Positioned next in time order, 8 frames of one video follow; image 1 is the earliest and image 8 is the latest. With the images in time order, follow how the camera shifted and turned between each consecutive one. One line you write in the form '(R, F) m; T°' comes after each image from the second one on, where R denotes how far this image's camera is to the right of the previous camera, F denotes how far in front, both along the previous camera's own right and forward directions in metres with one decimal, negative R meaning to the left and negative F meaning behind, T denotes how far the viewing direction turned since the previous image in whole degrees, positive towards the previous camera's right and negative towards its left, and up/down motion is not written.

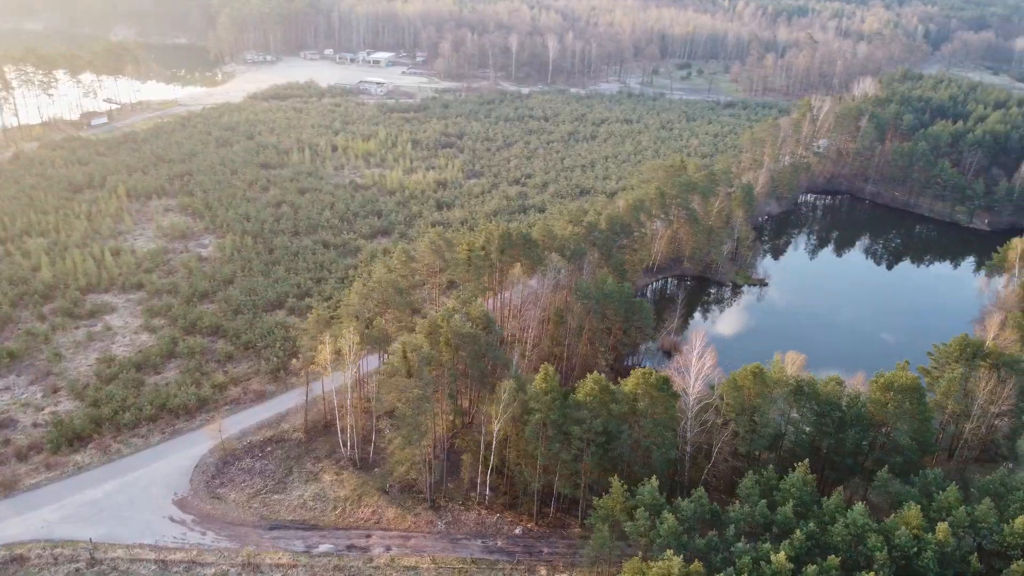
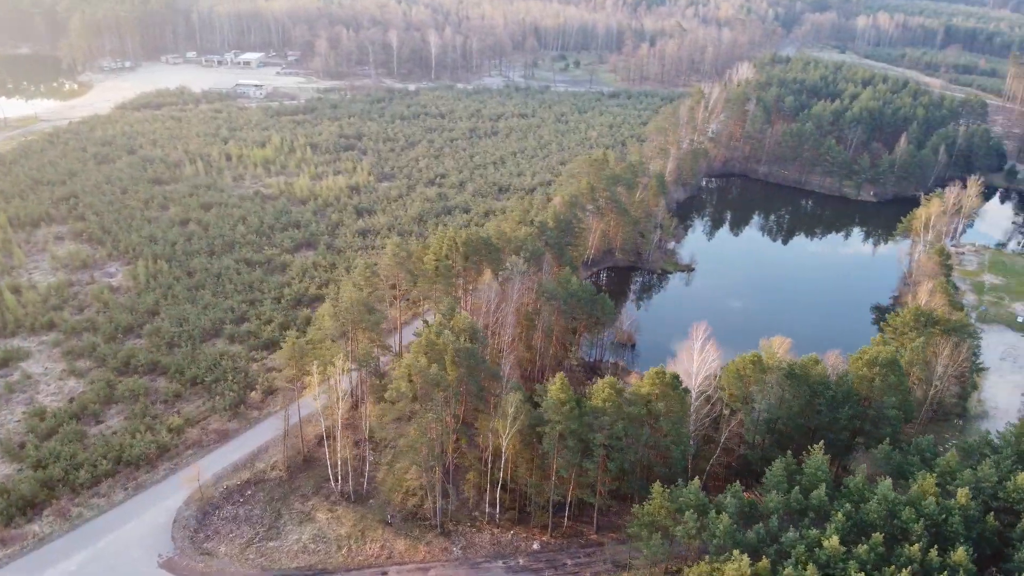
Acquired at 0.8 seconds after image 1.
(-3.9, +1.2) m; +10°
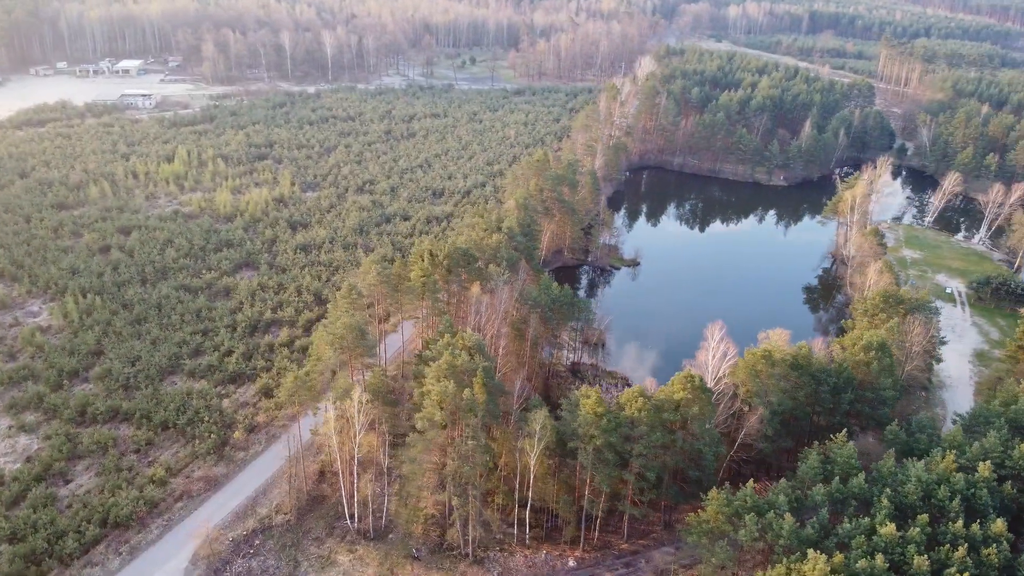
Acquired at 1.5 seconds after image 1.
(-3.9, +1.1) m; +9°
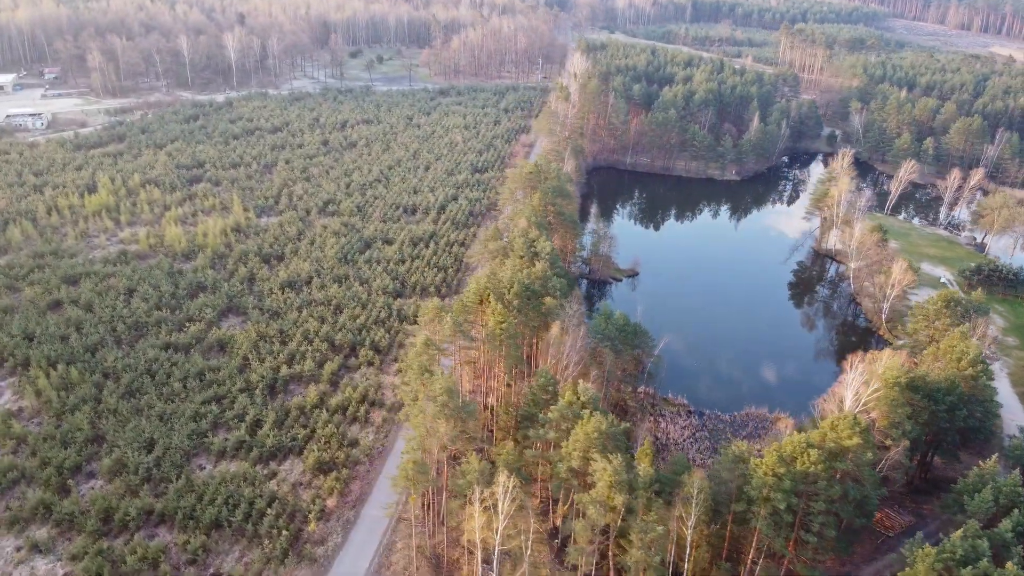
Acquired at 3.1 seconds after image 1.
(-6.6, +3.5) m; +9°
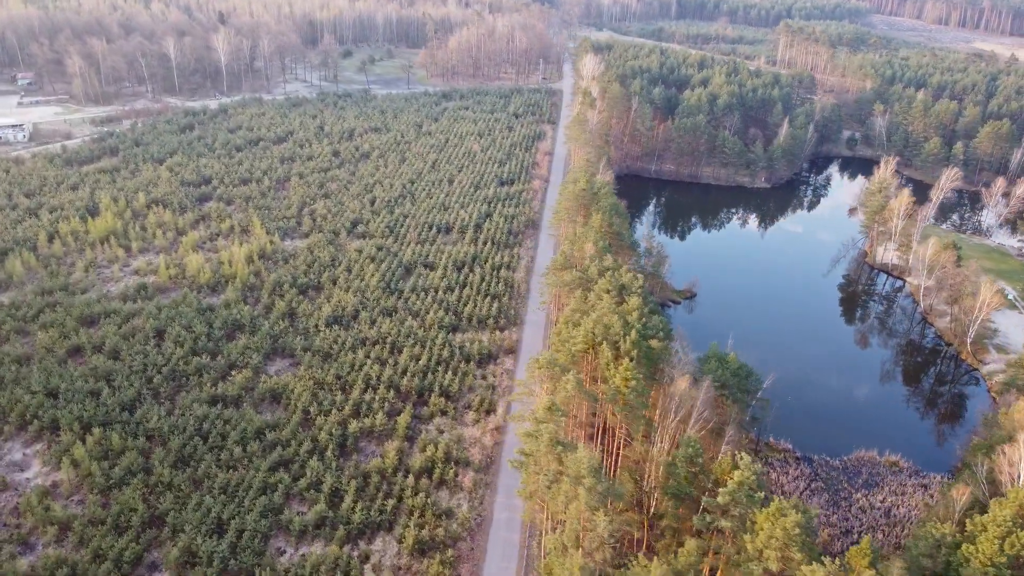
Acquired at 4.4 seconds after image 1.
(-4.3, +3.2) m; +3°
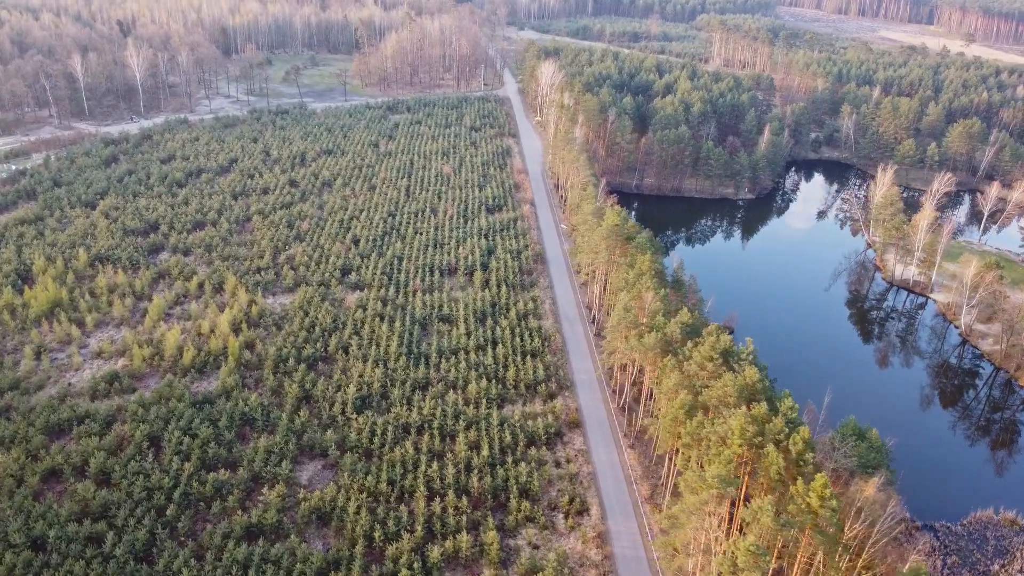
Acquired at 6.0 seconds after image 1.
(-5.4, +4.9) m; +7°
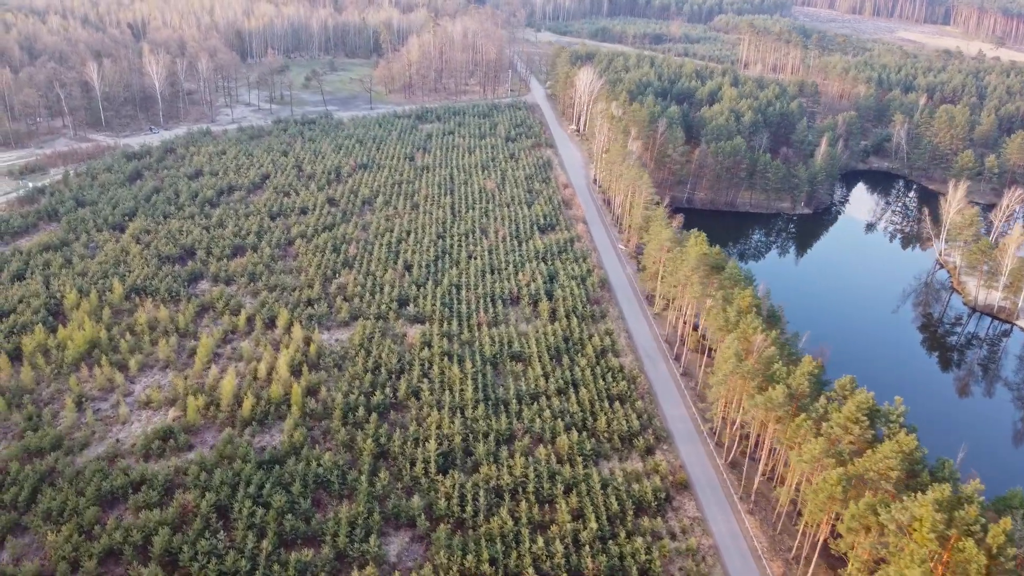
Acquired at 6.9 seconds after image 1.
(-3.2, +2.8) m; +1°
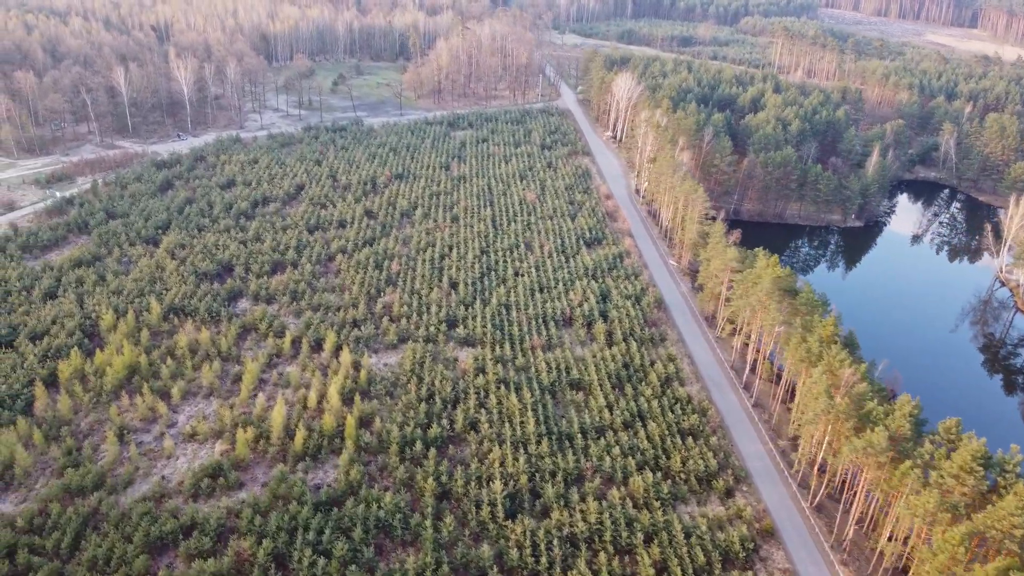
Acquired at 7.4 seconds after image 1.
(-1.8, +1.6) m; -1°
